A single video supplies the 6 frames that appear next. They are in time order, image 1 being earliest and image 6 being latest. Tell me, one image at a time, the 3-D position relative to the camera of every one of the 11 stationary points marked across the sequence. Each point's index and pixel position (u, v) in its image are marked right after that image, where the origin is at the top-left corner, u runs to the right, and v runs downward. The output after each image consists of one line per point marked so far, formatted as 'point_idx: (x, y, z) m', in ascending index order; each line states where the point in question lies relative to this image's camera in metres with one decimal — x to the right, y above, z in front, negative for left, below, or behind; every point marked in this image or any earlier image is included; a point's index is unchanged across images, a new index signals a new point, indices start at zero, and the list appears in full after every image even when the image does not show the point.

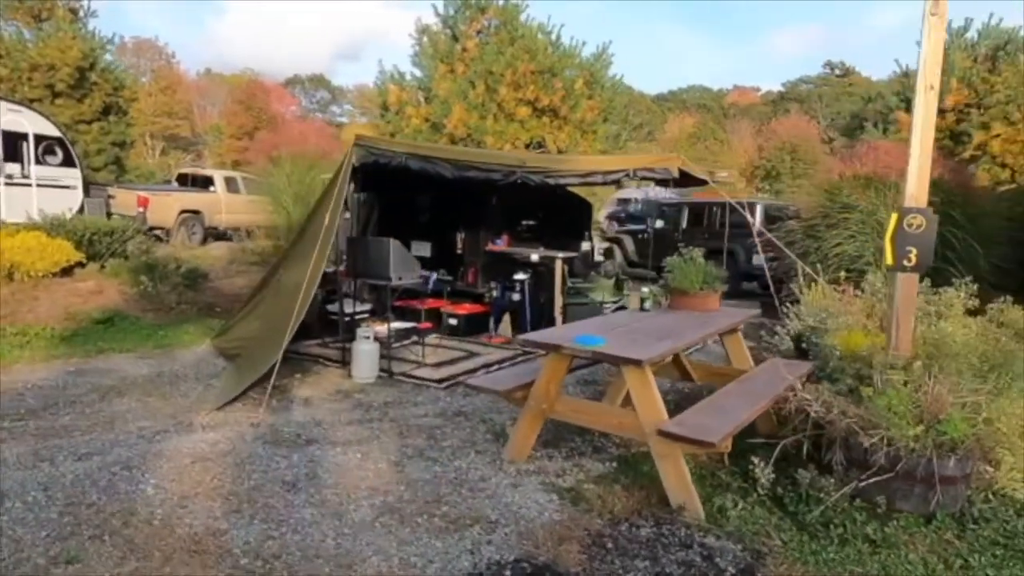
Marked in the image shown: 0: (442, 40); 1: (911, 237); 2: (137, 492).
0: (-1.6, +5.7, +15.0) m
1: (+3.1, +0.4, +5.1) m
2: (-2.0, -1.1, +3.7) m
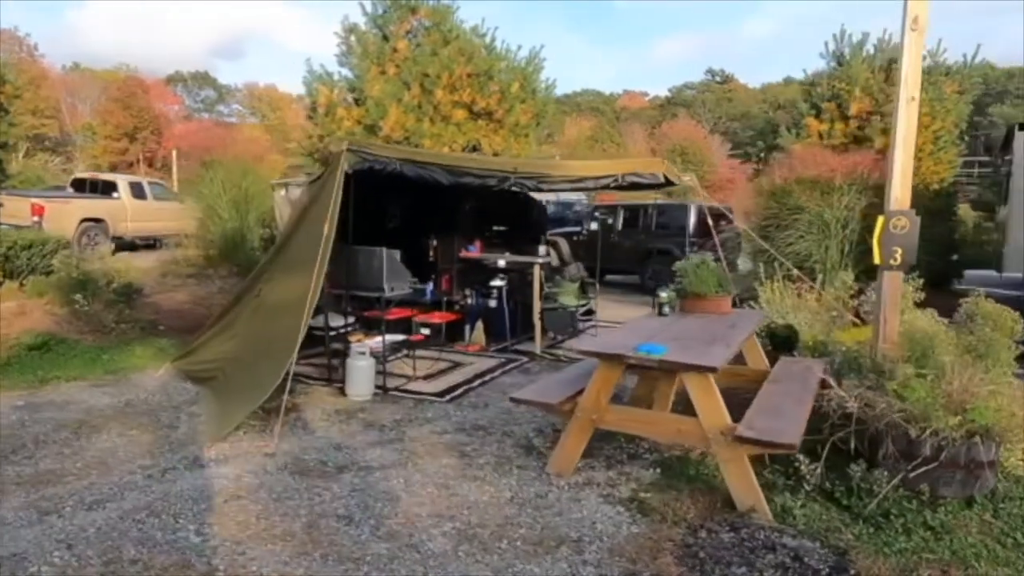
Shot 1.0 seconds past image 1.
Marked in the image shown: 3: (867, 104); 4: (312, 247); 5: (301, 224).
0: (-3.1, +5.5, +14.6) m
1: (+3.2, +0.4, +5.5) m
2: (-1.6, -1.3, +3.3) m
3: (+8.1, +4.2, +15.2) m
4: (-1.7, +0.3, +5.5) m
5: (-1.9, +0.6, +5.8) m
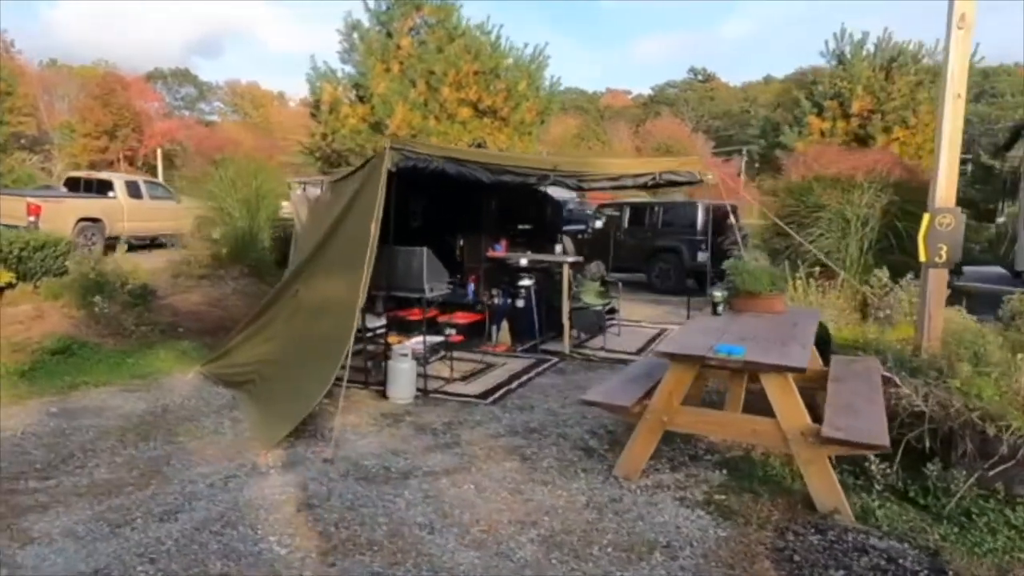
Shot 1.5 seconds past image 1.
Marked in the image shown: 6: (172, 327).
0: (-3.0, +5.5, +14.4) m
1: (+3.6, +0.4, +5.5) m
2: (-1.1, -1.3, +3.2) m
3: (+8.2, +4.3, +15.3) m
4: (-1.3, +0.3, +5.4) m
5: (-1.5, +0.6, +5.7) m
6: (-4.0, -0.5, +7.9) m
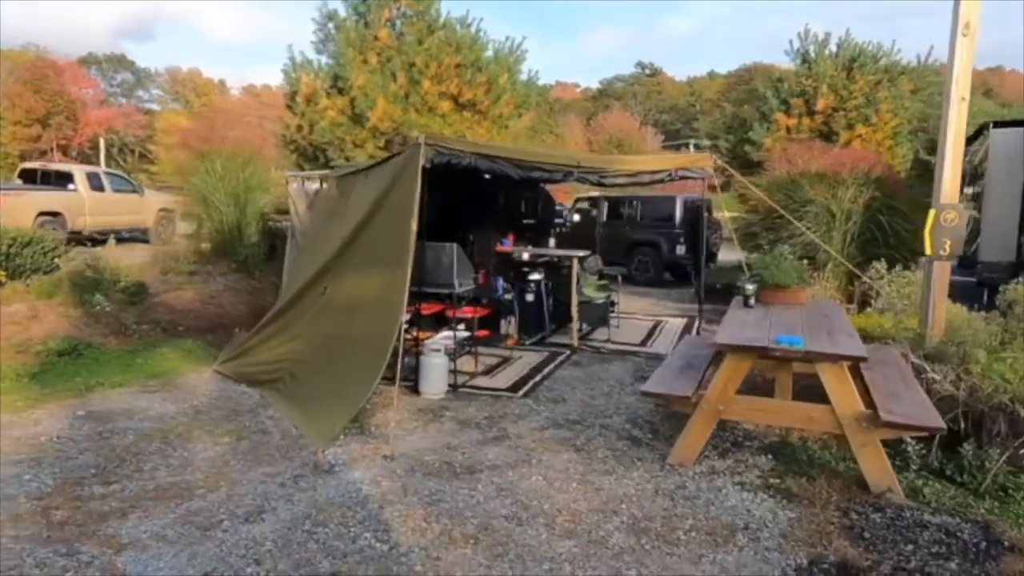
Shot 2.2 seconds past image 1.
0: (-3.4, +5.6, +14.2) m
1: (+3.8, +0.5, +5.9) m
2: (-0.7, -1.3, +3.2) m
3: (+7.6, +4.5, +15.9) m
4: (-1.0, +0.4, +5.4) m
5: (-1.2, +0.6, +5.6) m
6: (-3.9, -0.4, +7.7) m
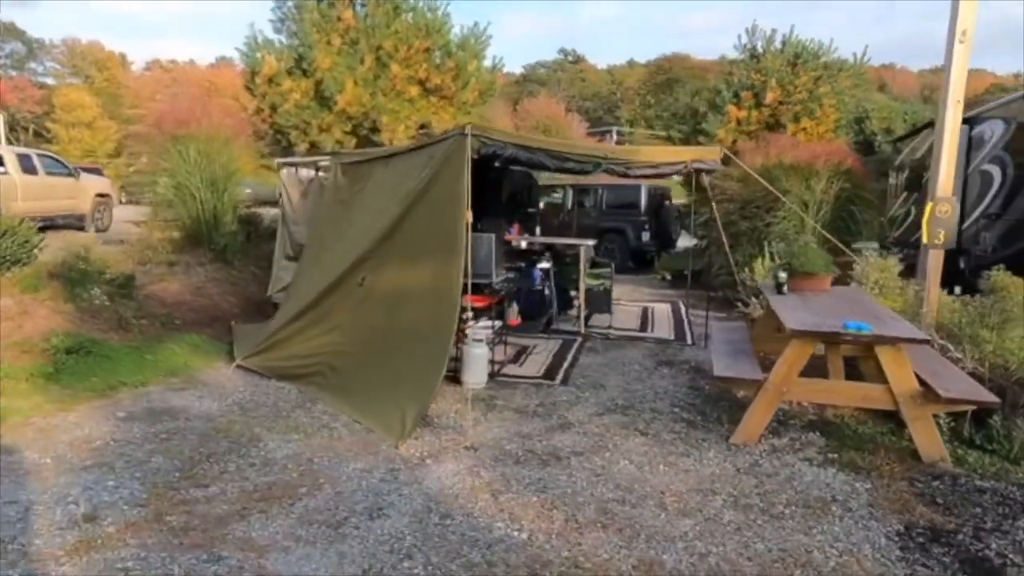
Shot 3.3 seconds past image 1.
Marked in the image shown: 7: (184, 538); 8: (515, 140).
0: (-4.1, +5.8, +13.7) m
1: (+4.1, +0.6, +6.4) m
2: (0.0, -1.2, +3.3) m
3: (+6.7, +4.9, +16.7) m
4: (-0.6, +0.4, +5.4) m
5: (-0.8, +0.7, +5.6) m
6: (-3.8, -0.3, +7.3) m
7: (-1.5, -1.2, +3.1) m
8: (0.0, +1.3, +5.6) m
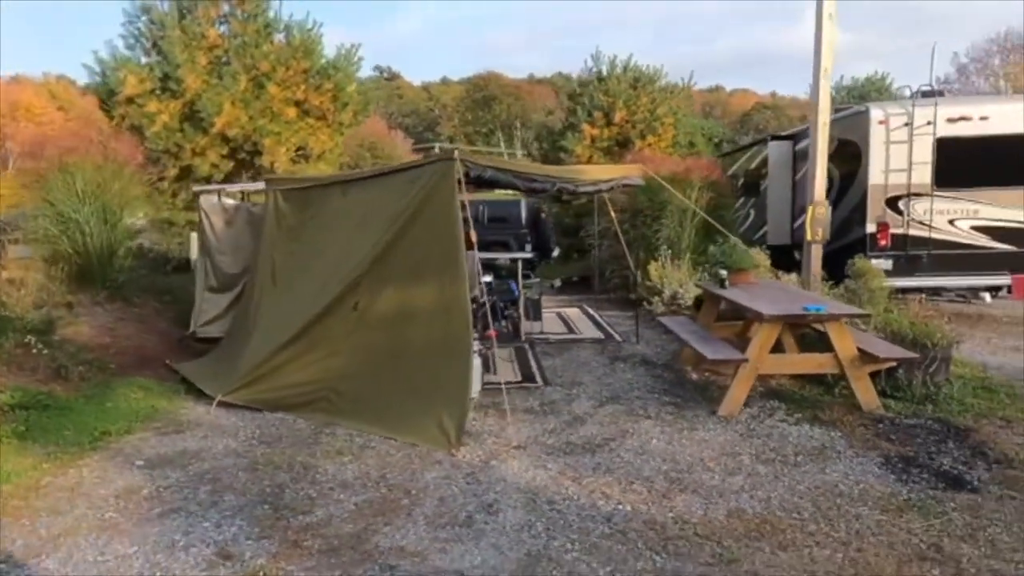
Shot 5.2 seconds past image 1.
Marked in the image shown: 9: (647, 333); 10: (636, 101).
0: (-6.5, +5.2, +12.9) m
1: (+3.7, +0.8, +7.9) m
2: (+0.6, -1.3, +3.8) m
3: (+3.2, +4.9, +18.6) m
4: (-0.6, +0.3, +5.7) m
5: (-0.9, +0.5, +5.8) m
6: (-4.1, -0.8, +6.7) m
7: (-0.8, -1.3, +3.2) m
8: (-0.2, +1.1, +6.1) m
9: (+1.8, -0.6, +8.9) m
10: (+3.6, +5.3, +18.7) m
